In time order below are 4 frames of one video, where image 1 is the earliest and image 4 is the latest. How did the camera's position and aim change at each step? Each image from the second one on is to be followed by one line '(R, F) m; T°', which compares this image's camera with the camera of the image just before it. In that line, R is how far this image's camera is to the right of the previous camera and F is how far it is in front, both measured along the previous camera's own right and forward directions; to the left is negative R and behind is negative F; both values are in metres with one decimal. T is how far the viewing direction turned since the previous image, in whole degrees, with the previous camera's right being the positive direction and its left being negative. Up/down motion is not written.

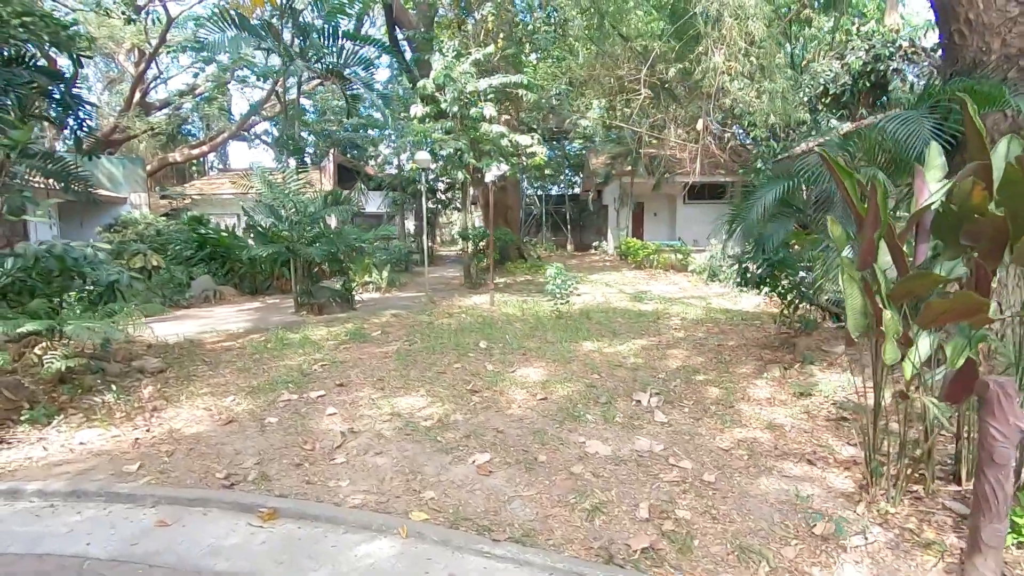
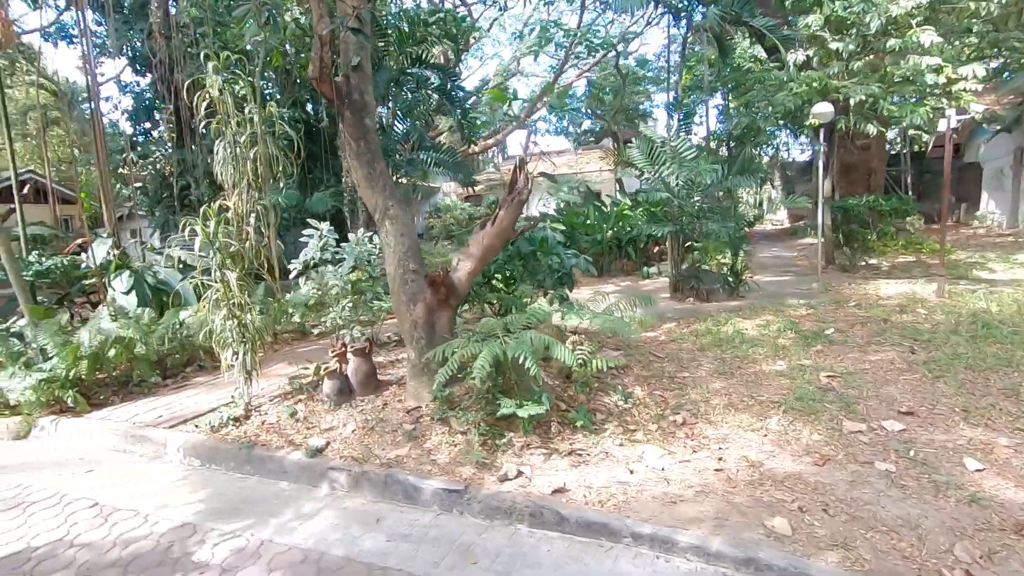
(-2.2, +0.6) m; -25°
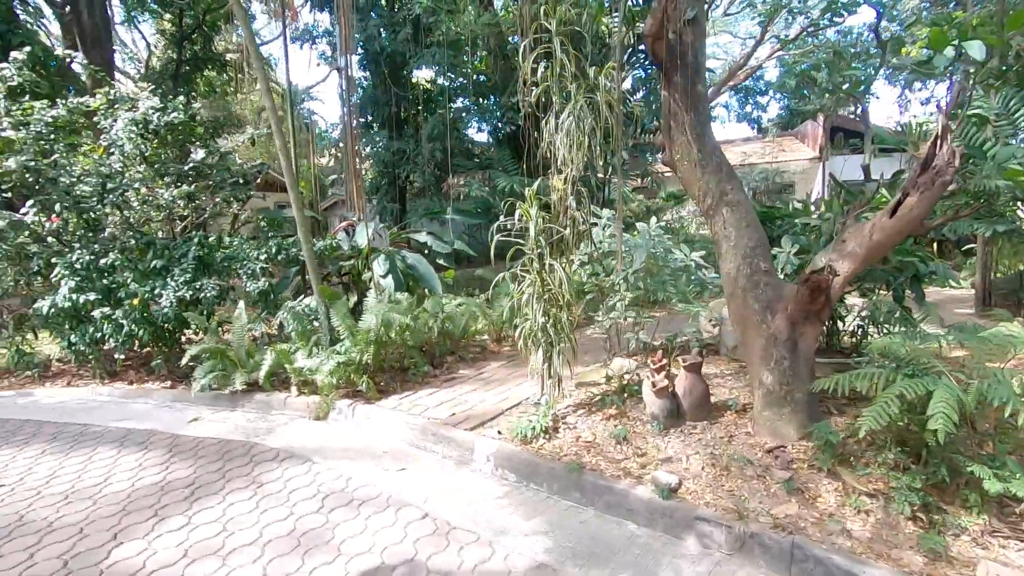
(-1.2, +0.5) m; -15°
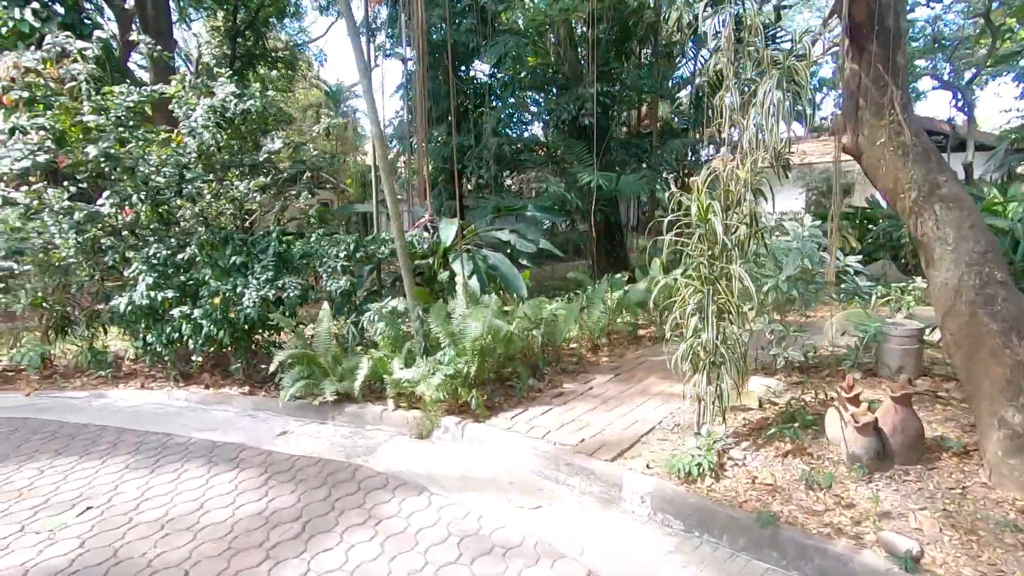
(-0.6, +0.4) m; -3°
